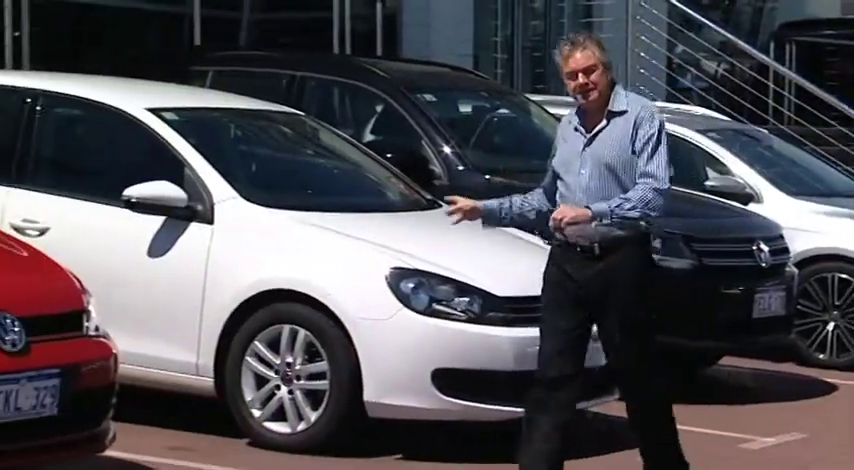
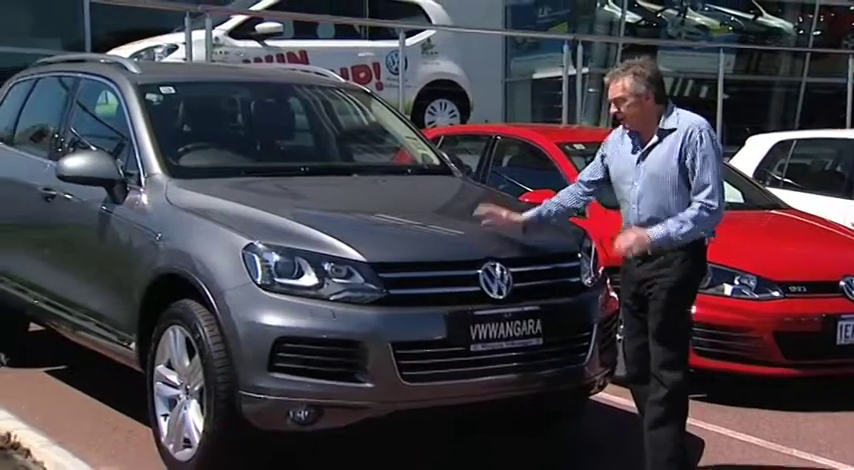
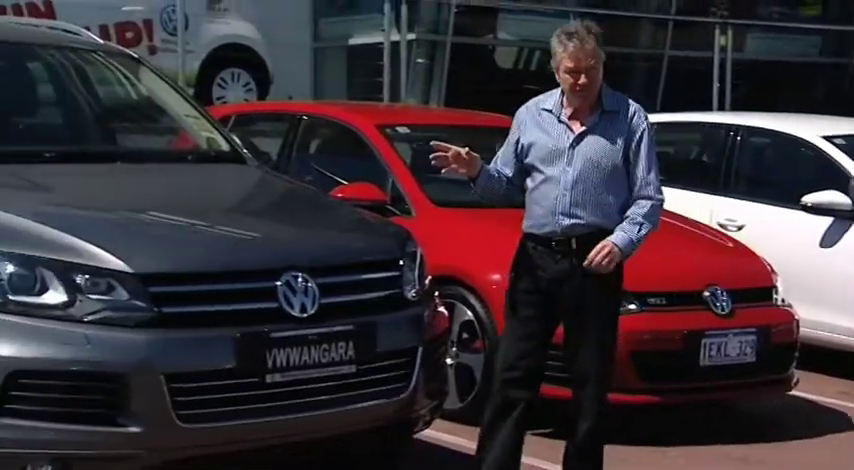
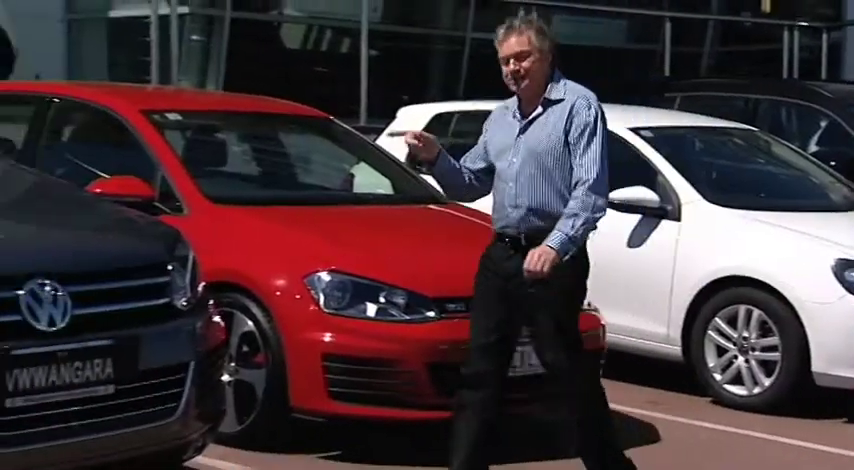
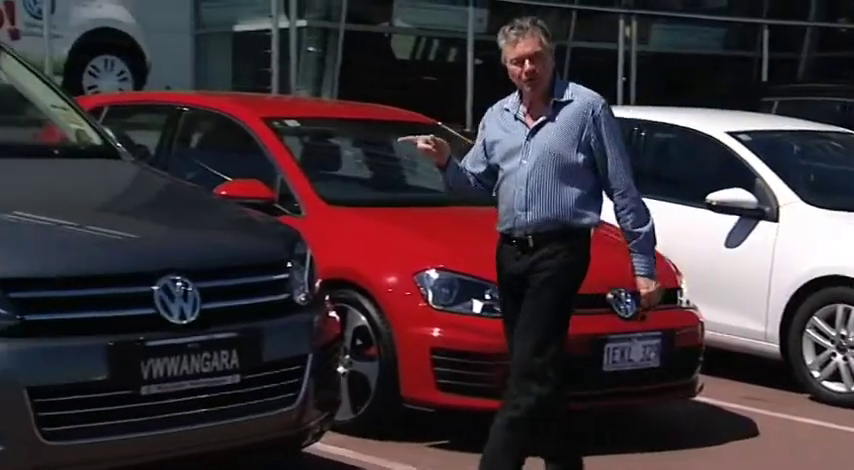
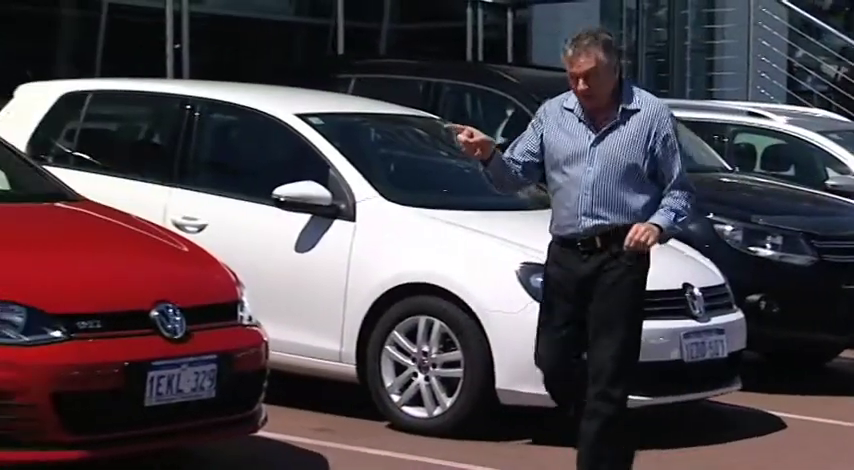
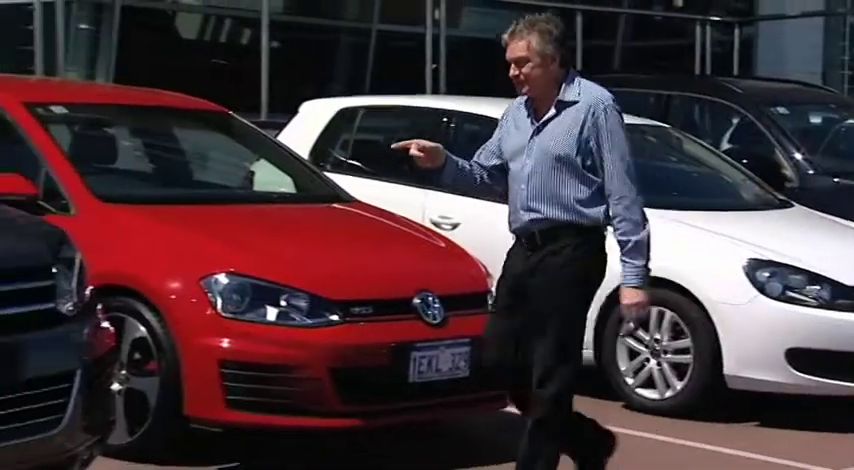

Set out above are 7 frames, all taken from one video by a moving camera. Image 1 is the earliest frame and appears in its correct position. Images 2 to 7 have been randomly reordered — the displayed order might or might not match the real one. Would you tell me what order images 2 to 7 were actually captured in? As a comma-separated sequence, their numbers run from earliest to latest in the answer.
6, 7, 4, 5, 3, 2
